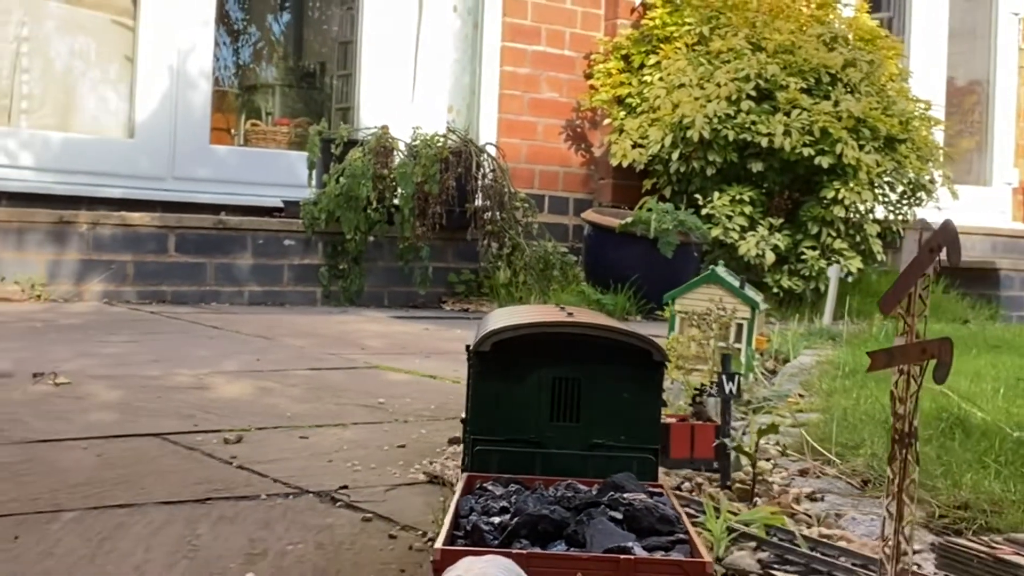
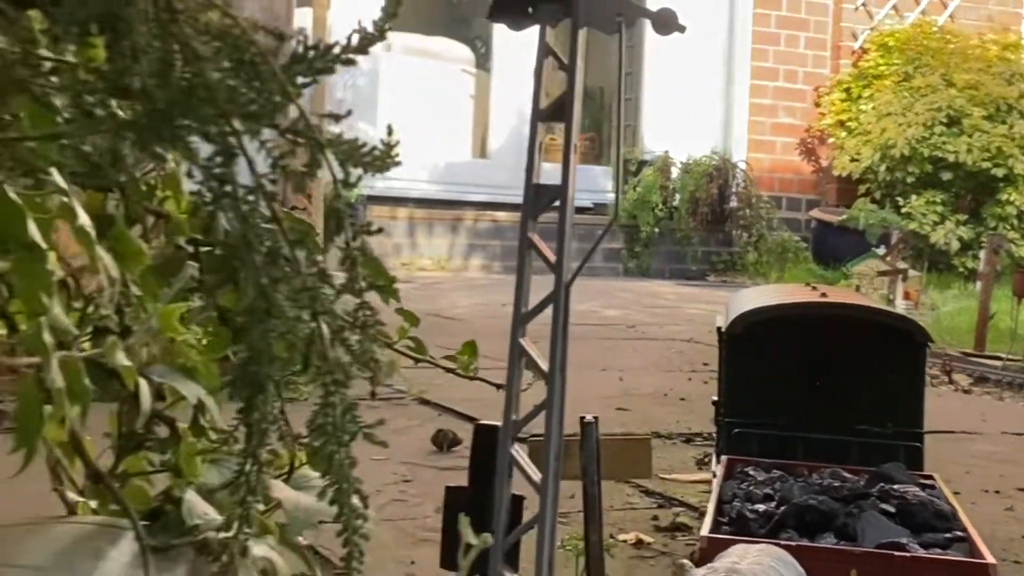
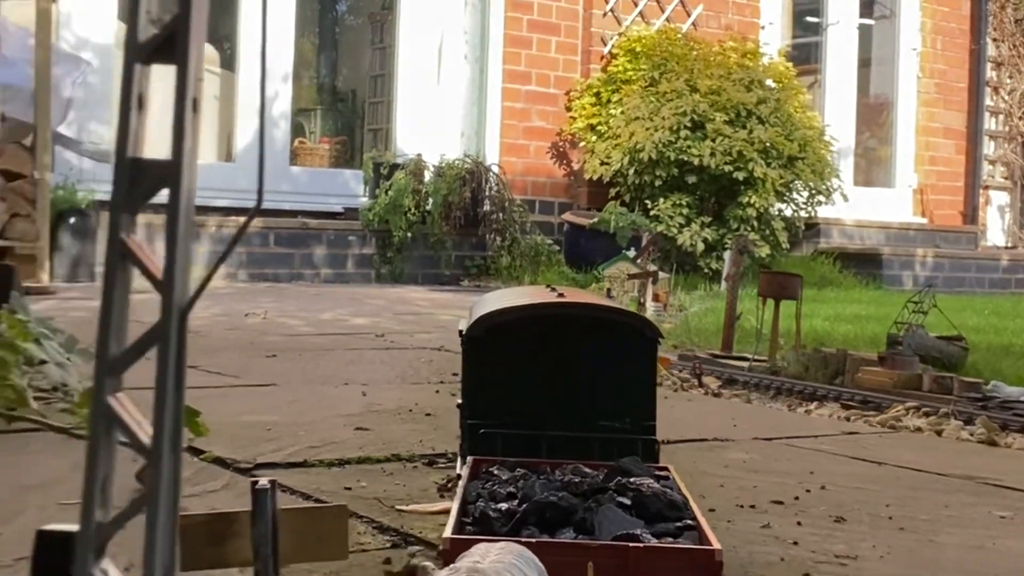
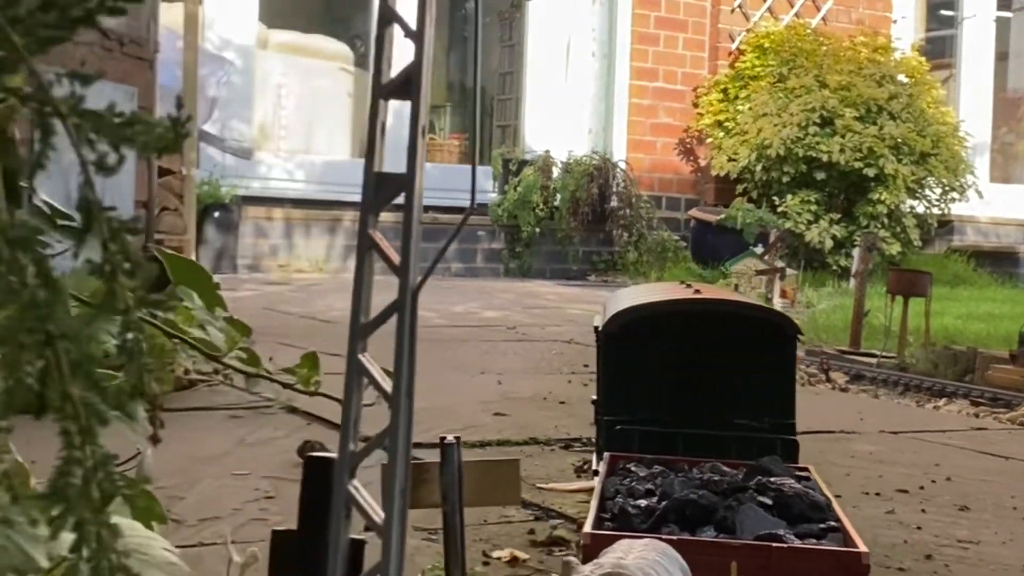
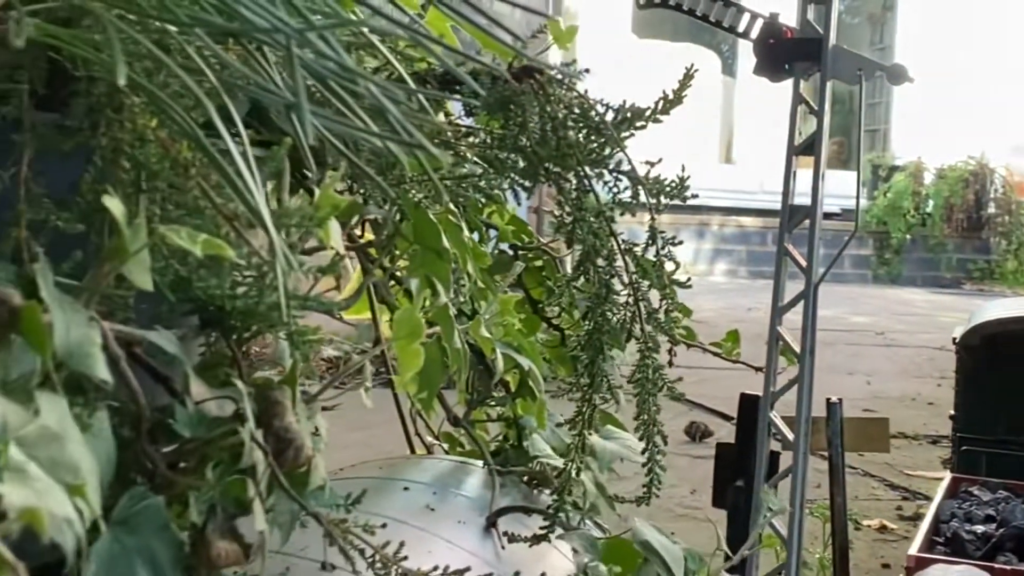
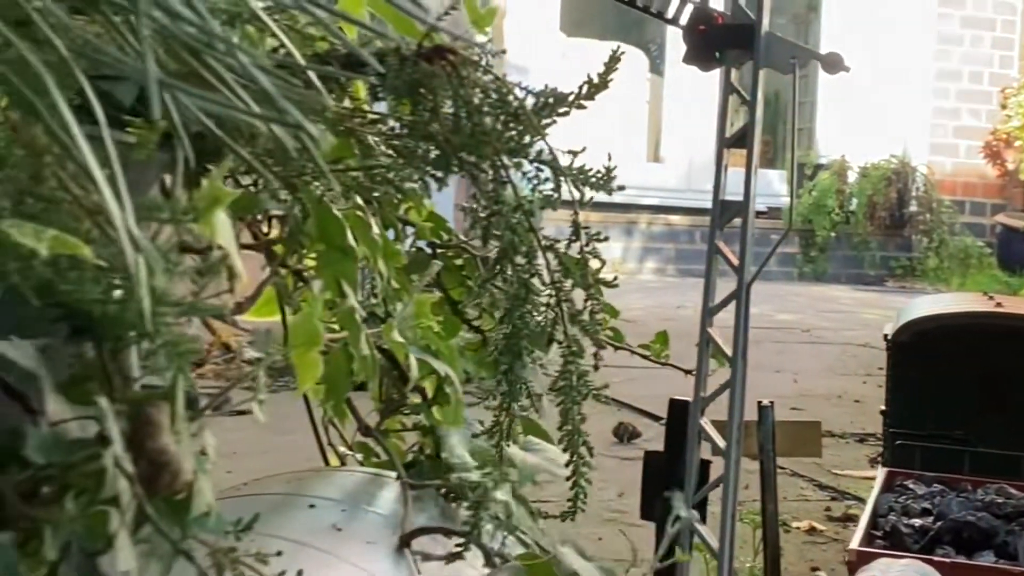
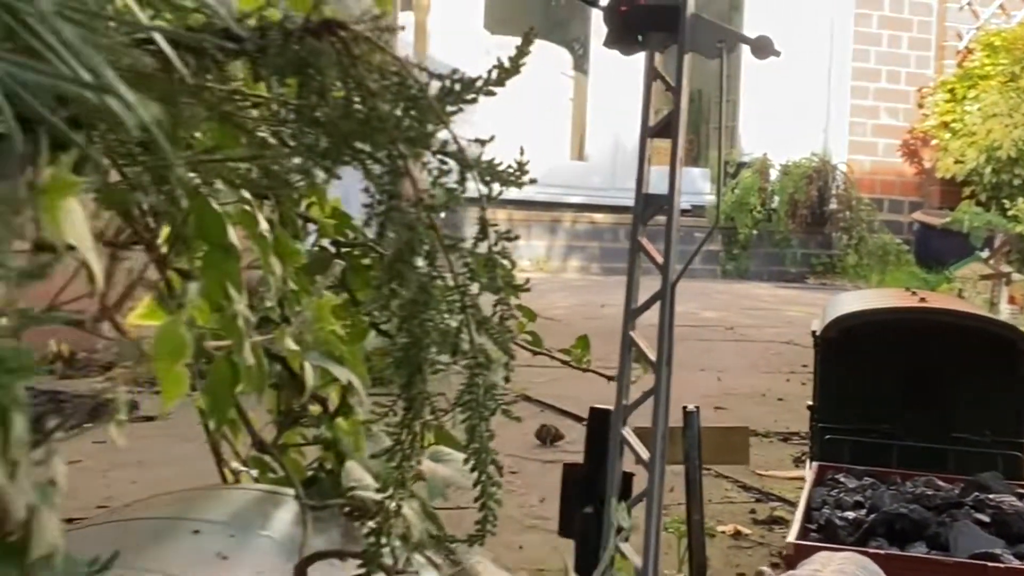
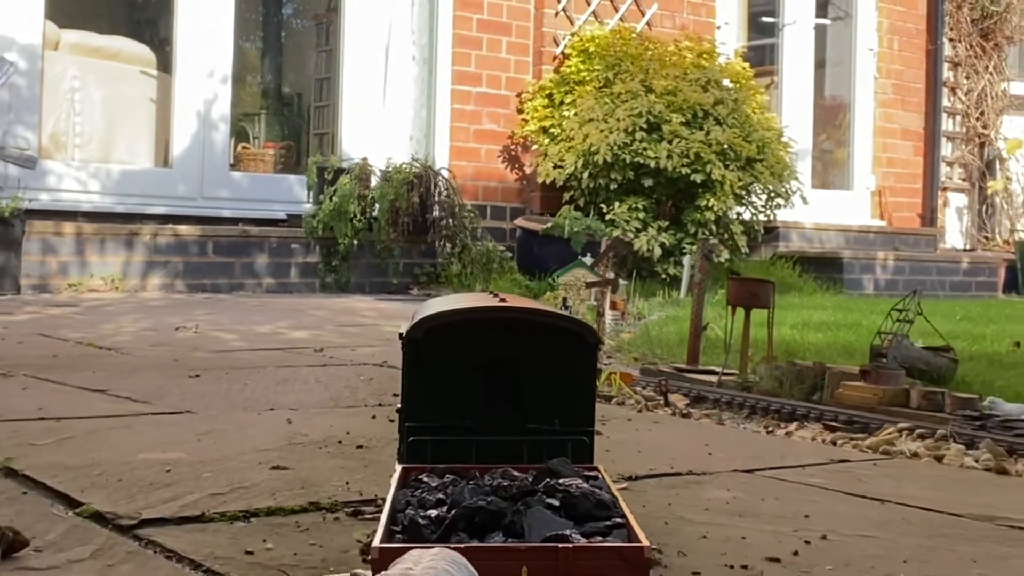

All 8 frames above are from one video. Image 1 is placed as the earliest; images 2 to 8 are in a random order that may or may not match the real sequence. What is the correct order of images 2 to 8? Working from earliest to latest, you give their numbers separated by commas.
8, 3, 4, 2, 7, 6, 5
